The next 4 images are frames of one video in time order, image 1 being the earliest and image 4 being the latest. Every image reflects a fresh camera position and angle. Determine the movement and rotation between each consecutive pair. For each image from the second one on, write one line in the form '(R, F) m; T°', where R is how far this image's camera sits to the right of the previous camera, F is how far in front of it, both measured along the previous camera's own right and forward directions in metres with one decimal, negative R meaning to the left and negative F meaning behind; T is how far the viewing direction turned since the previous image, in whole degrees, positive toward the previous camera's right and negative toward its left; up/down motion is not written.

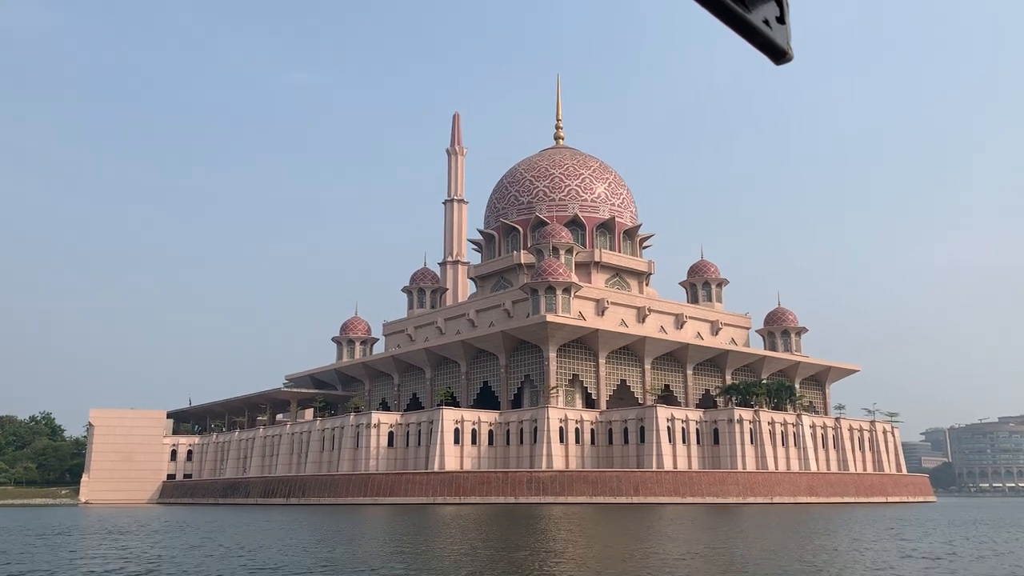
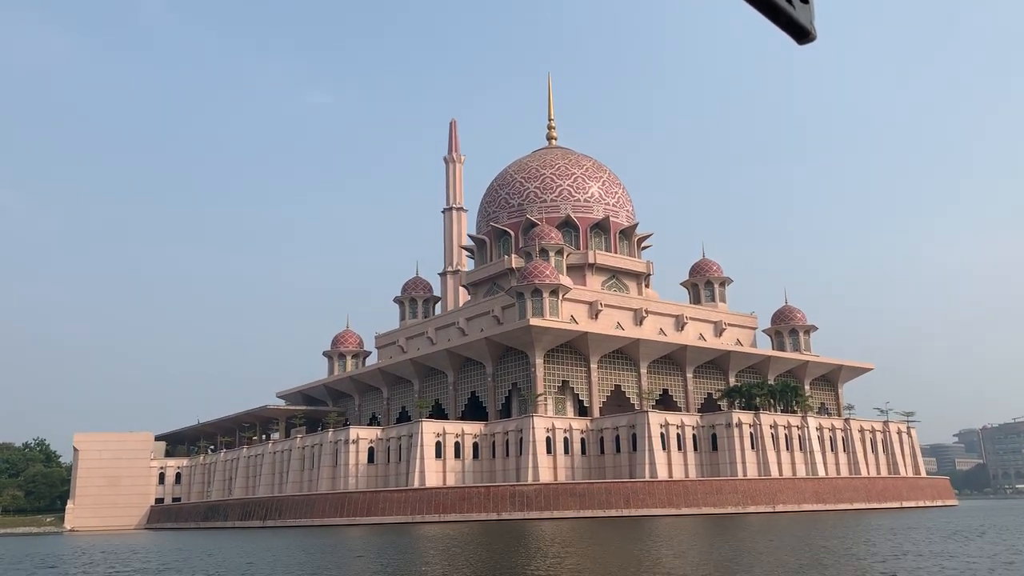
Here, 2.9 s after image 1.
(+1.8, +2.3) m; -1°
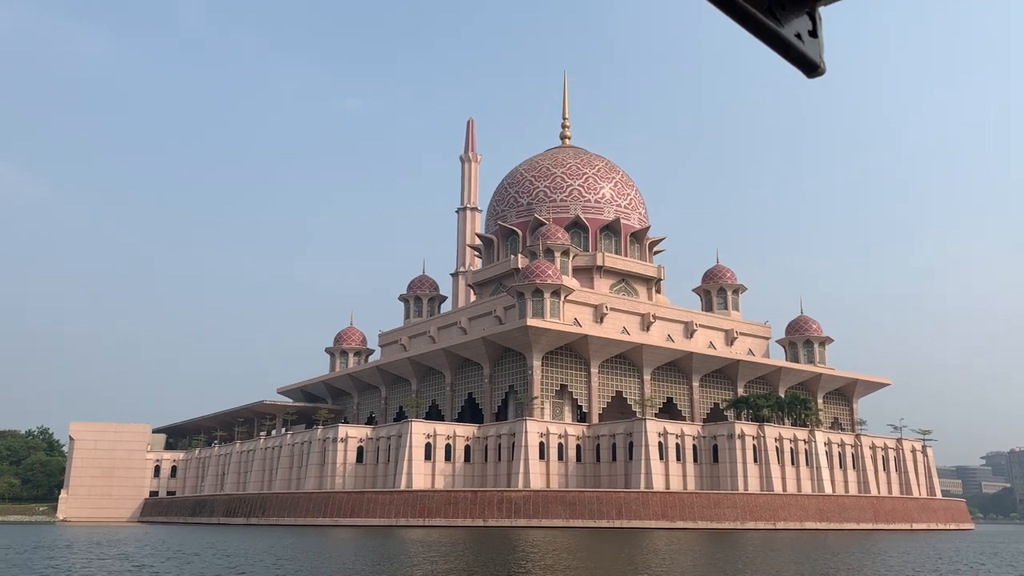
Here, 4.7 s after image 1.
(+1.2, +1.4) m; -2°
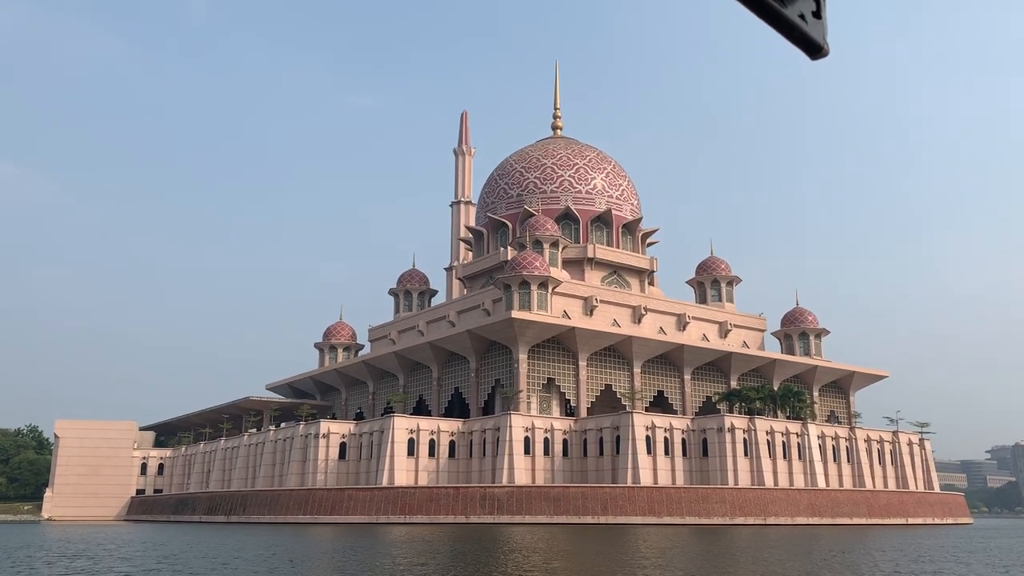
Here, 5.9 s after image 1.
(+0.8, +0.9) m; 0°
